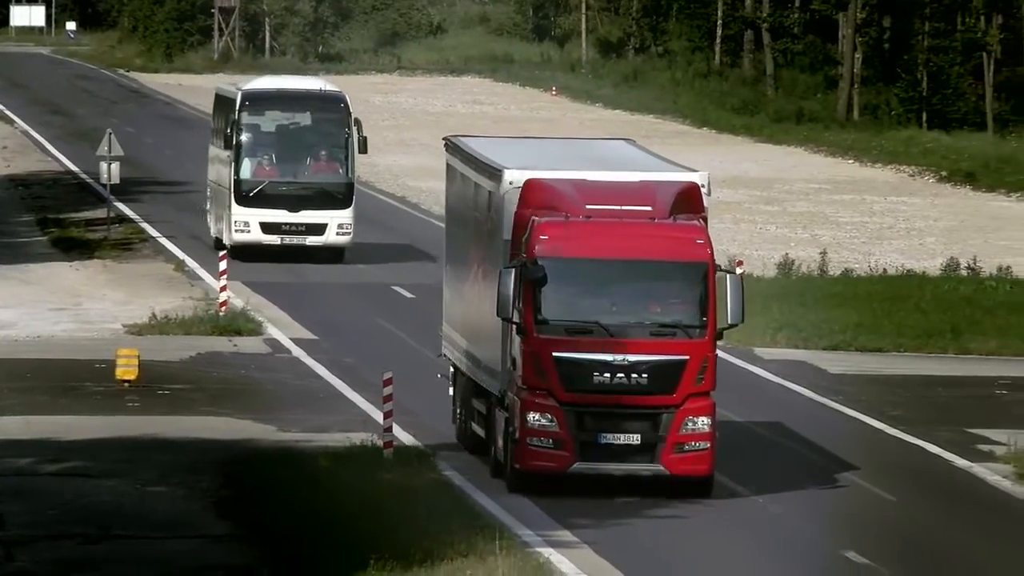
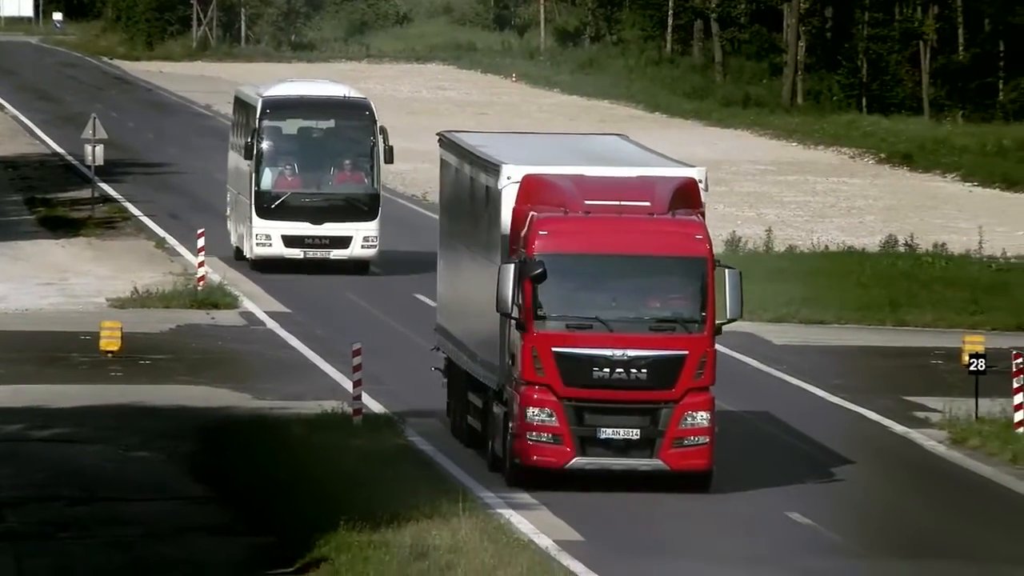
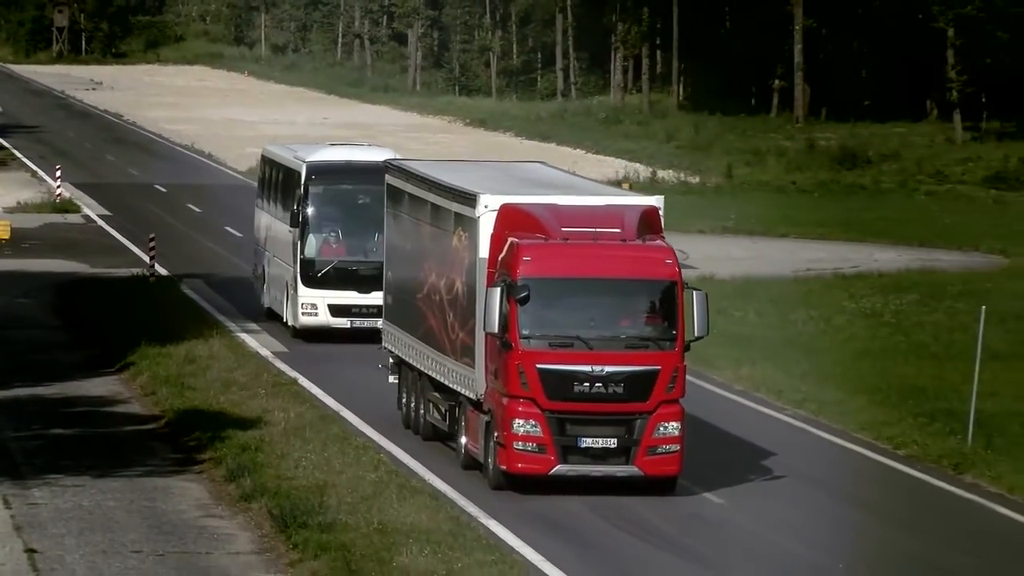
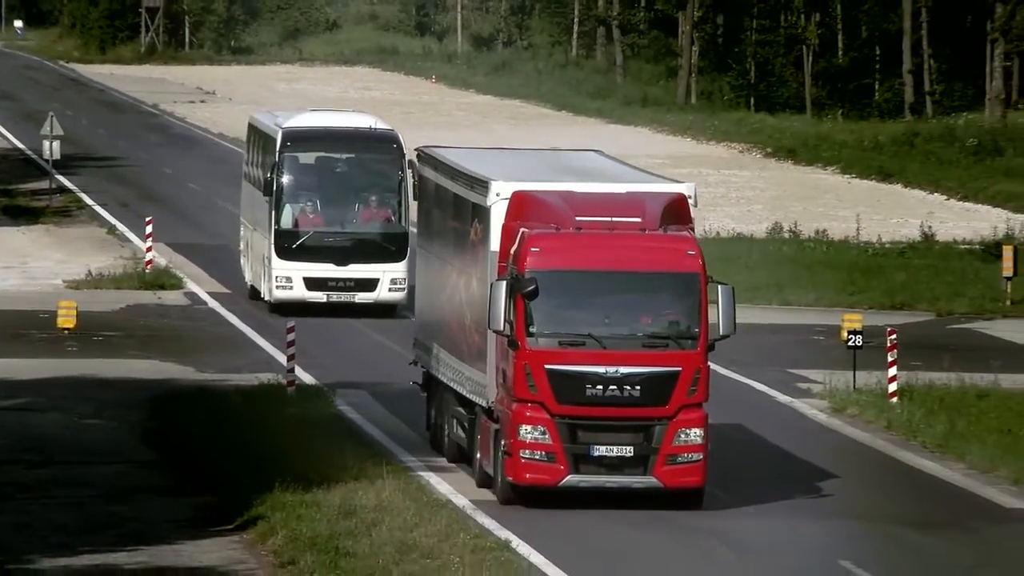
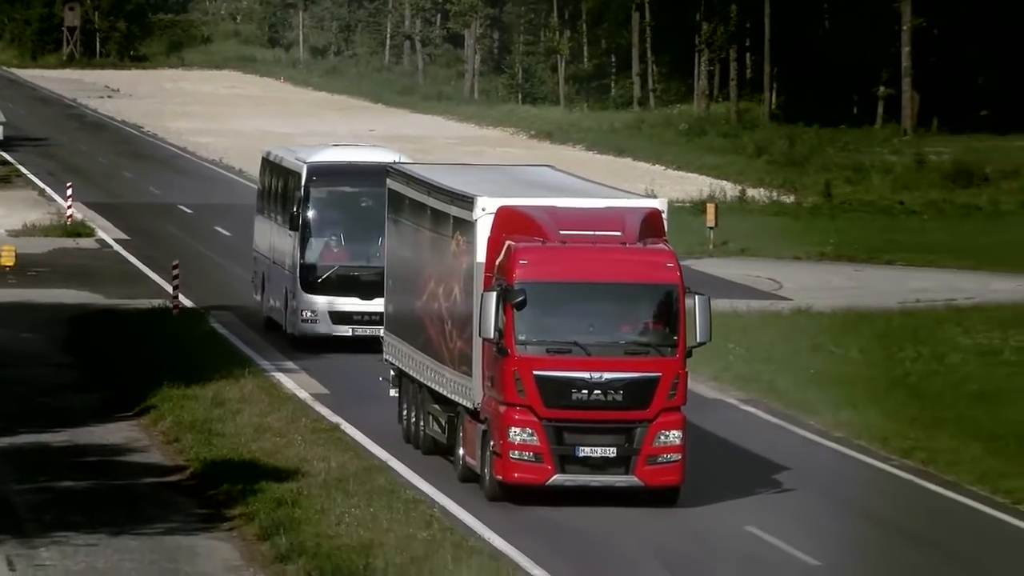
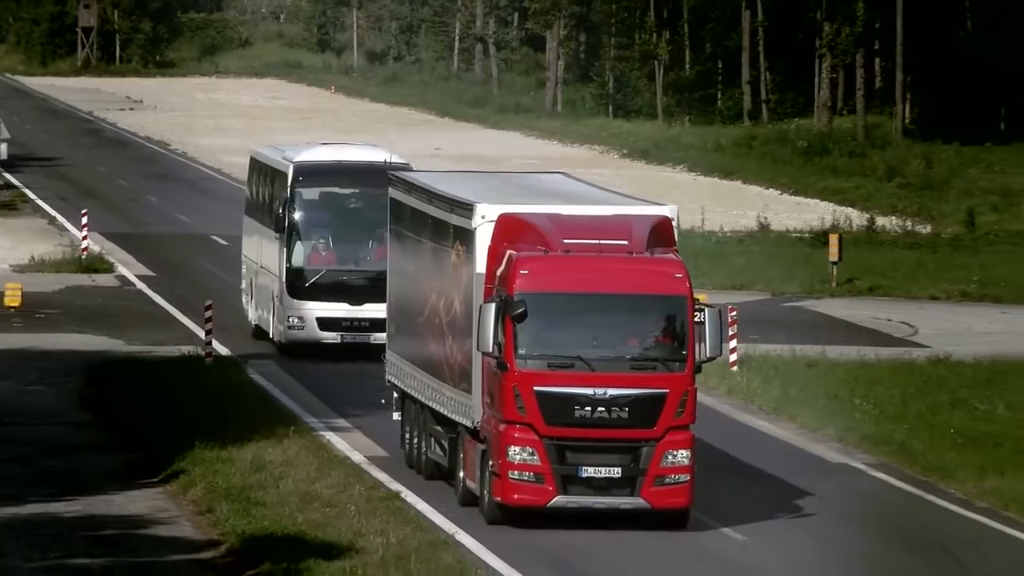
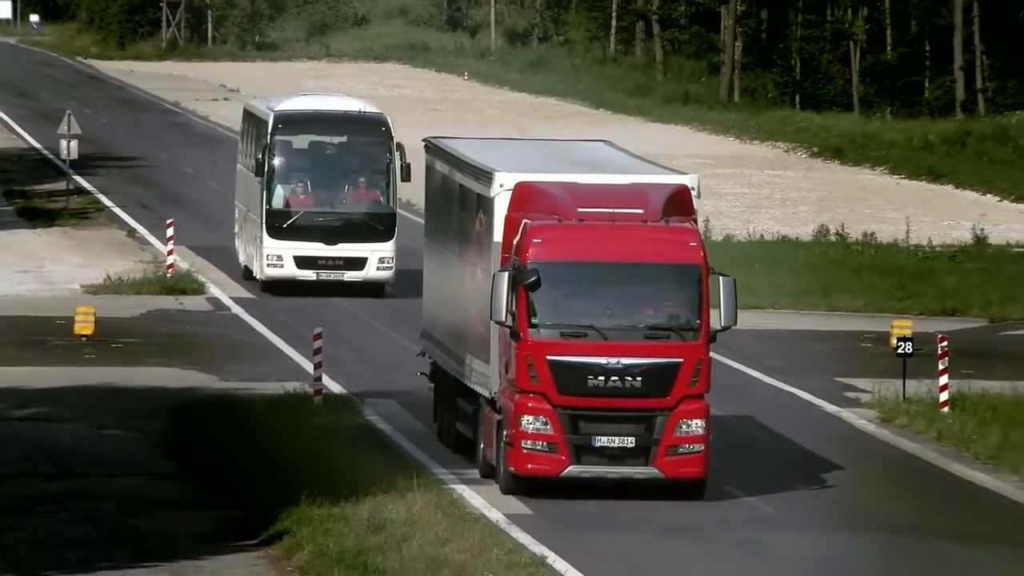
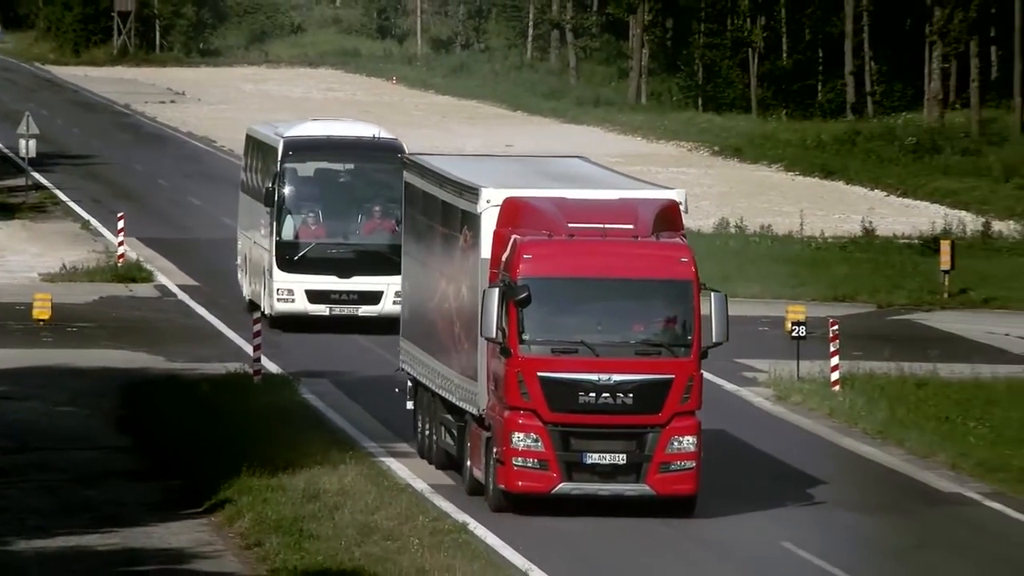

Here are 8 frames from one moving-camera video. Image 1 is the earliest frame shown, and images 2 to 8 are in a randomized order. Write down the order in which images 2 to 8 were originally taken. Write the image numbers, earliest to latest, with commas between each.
2, 7, 4, 8, 6, 5, 3
